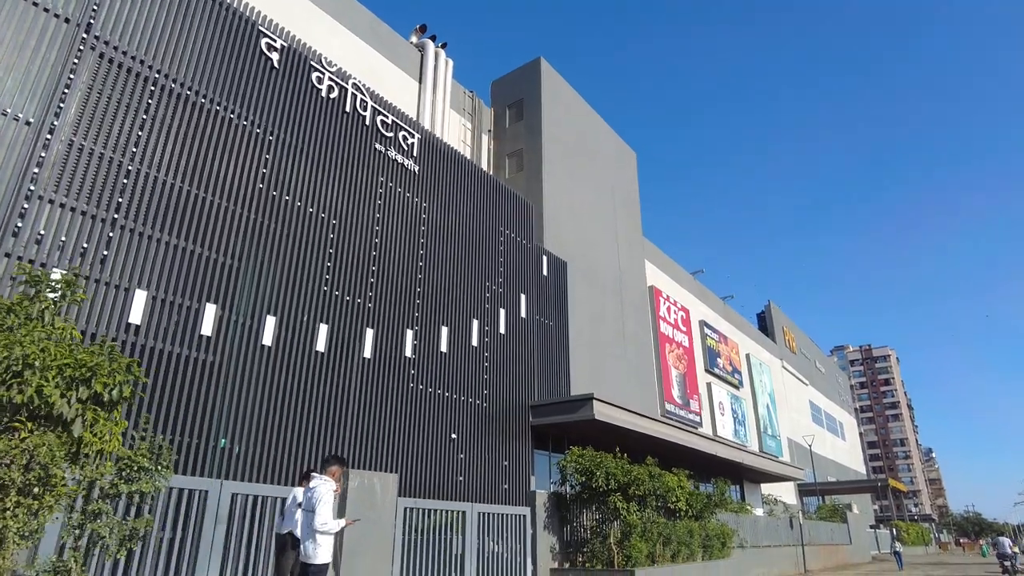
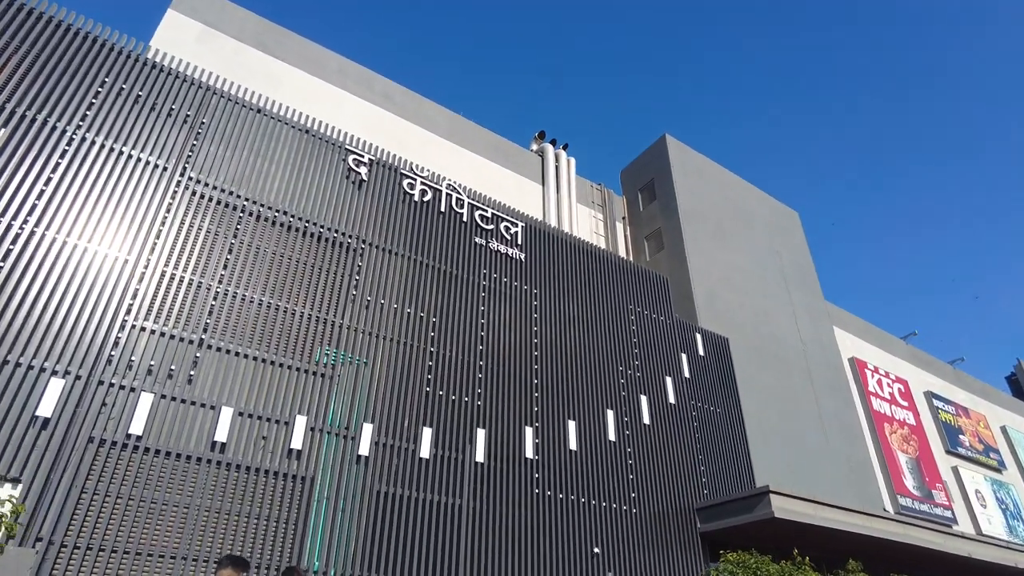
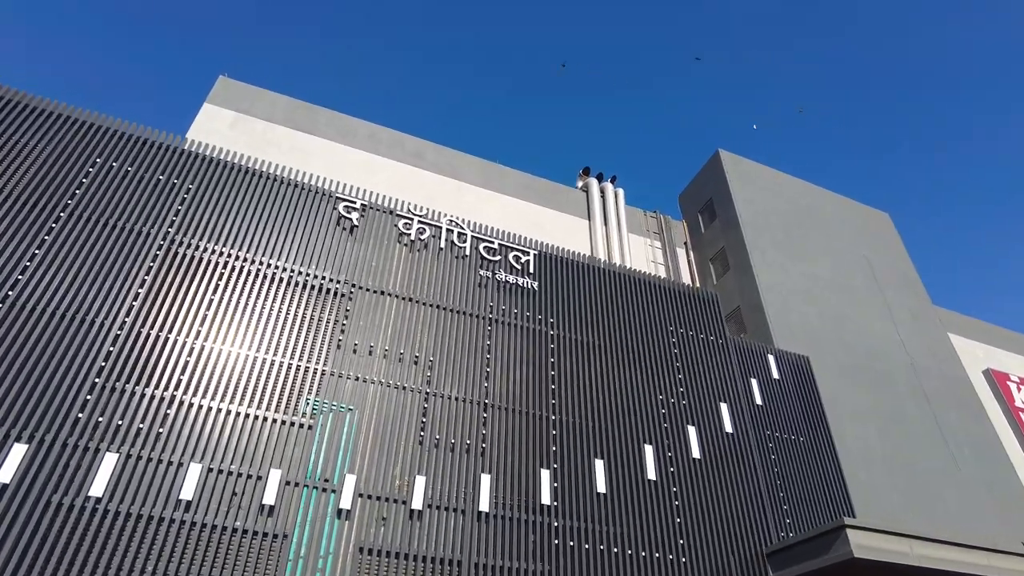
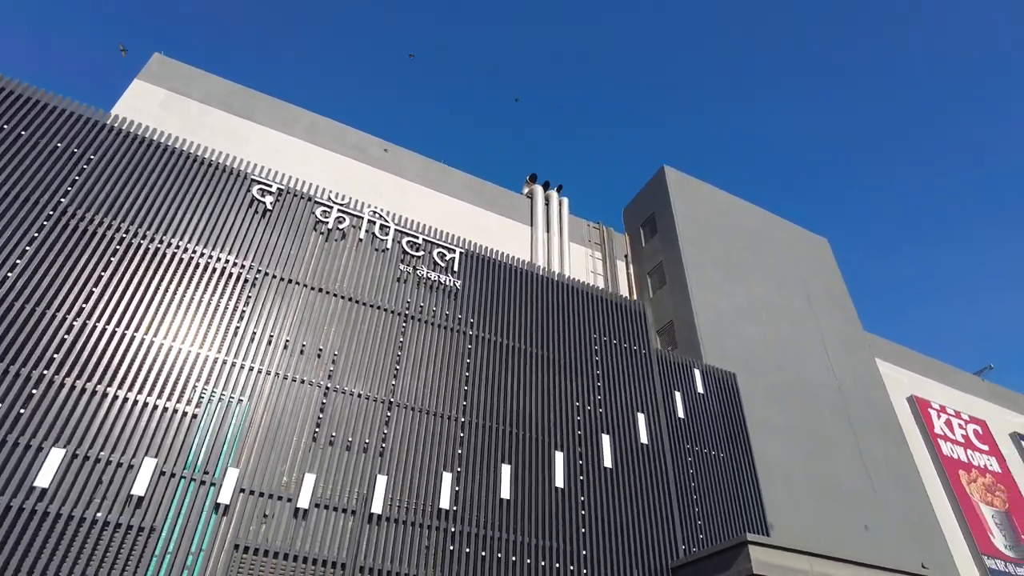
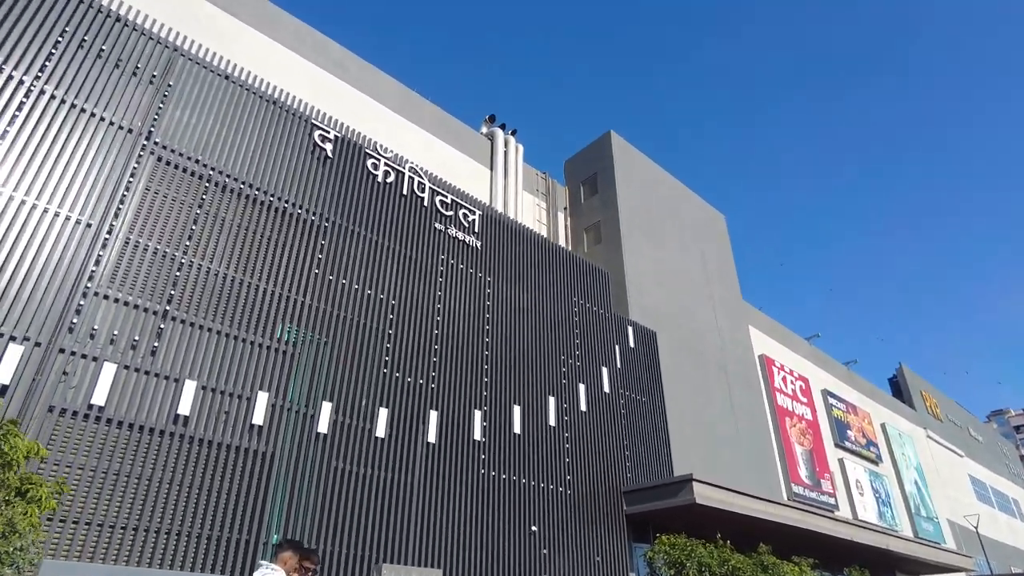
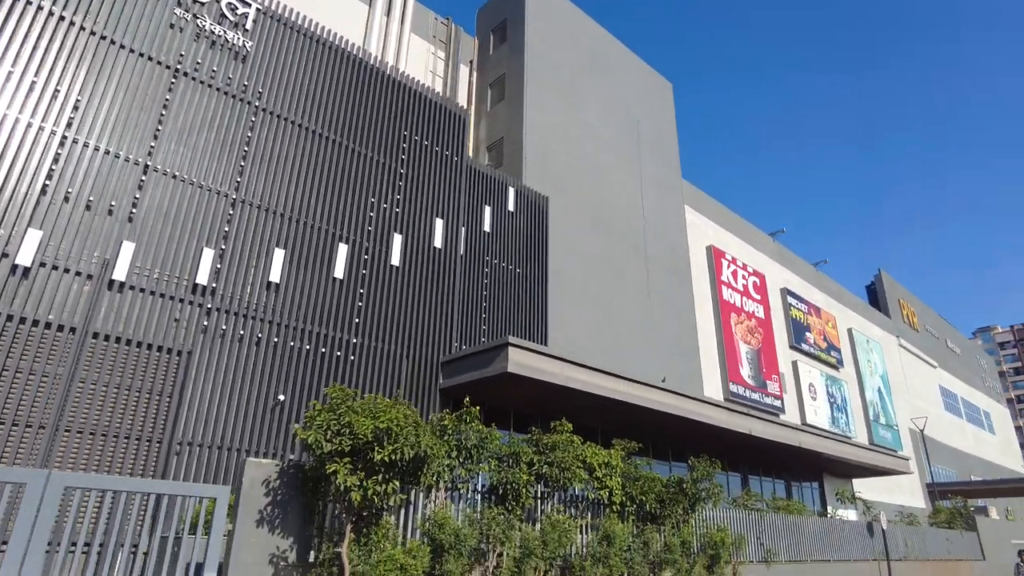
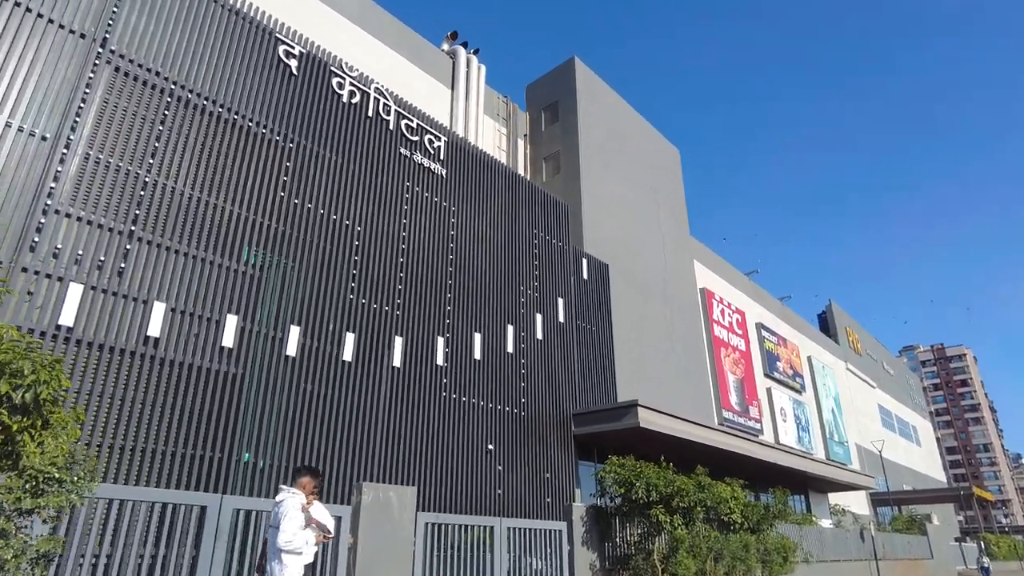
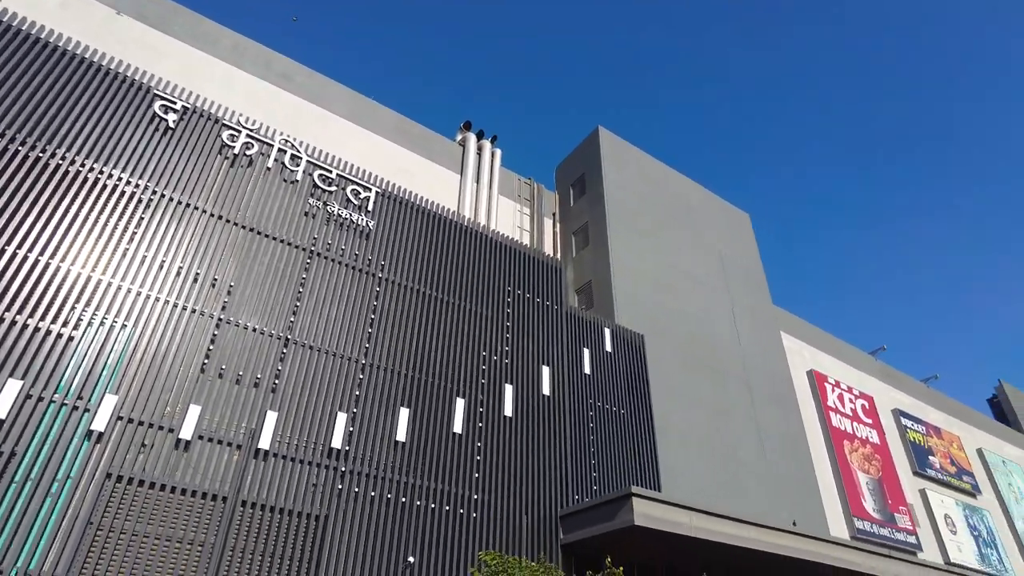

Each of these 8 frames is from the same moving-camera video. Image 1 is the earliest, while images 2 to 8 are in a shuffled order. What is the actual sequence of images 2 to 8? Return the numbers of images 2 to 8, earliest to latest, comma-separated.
7, 5, 2, 3, 4, 8, 6
